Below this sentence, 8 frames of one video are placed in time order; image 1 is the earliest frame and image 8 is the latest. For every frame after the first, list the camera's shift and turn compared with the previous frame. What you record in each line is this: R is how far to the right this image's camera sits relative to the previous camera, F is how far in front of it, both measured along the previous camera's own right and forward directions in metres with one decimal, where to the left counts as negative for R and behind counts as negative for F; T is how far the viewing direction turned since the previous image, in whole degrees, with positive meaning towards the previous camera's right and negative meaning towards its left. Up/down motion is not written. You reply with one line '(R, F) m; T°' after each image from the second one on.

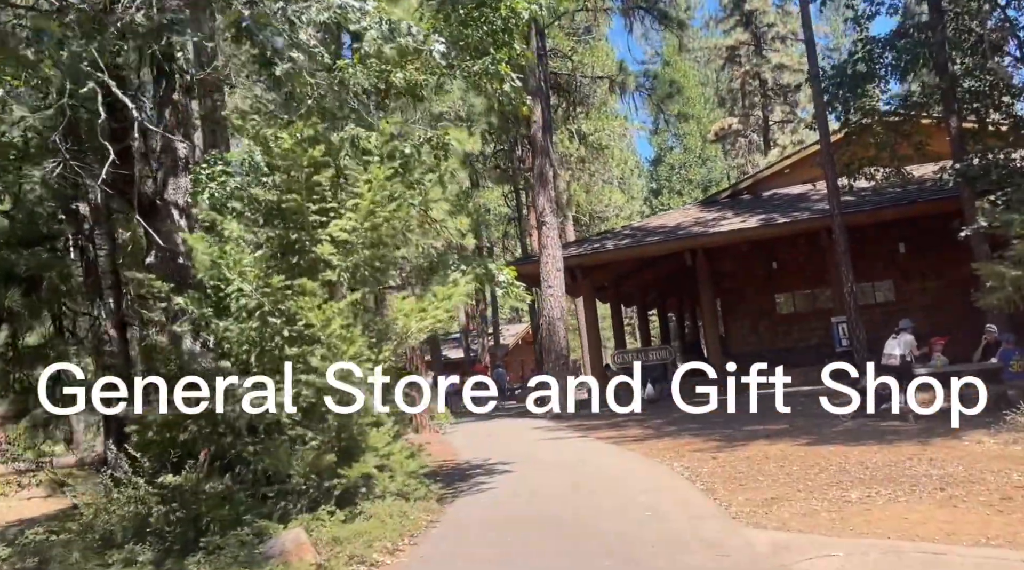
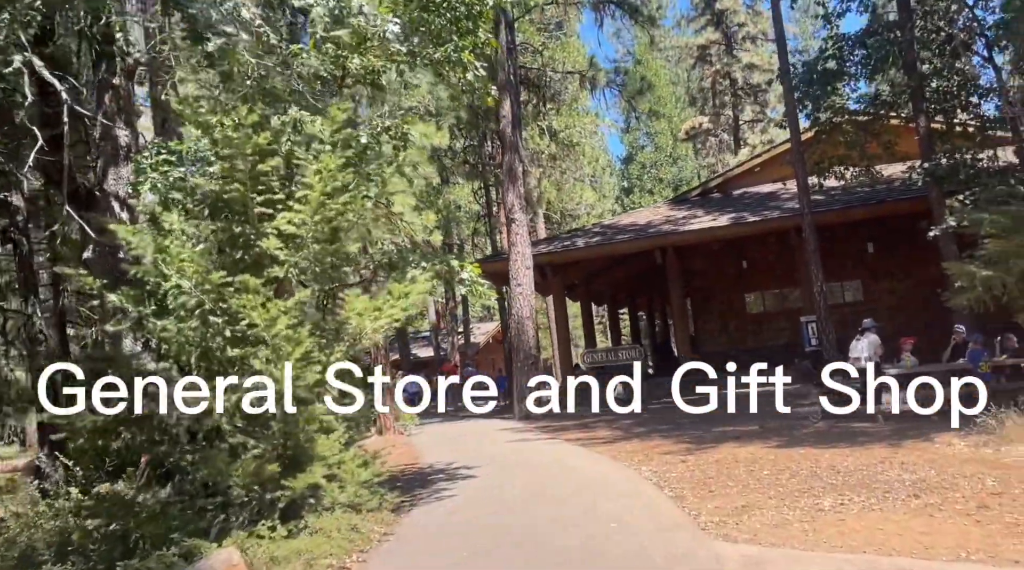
(+0.1, +0.4) m; +2°
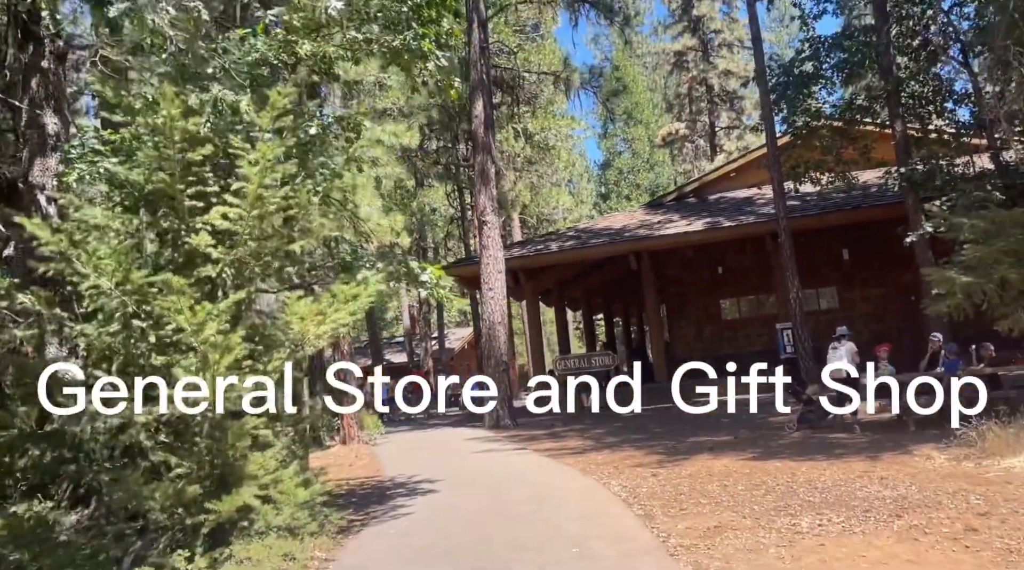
(+0.2, +0.5) m; +1°
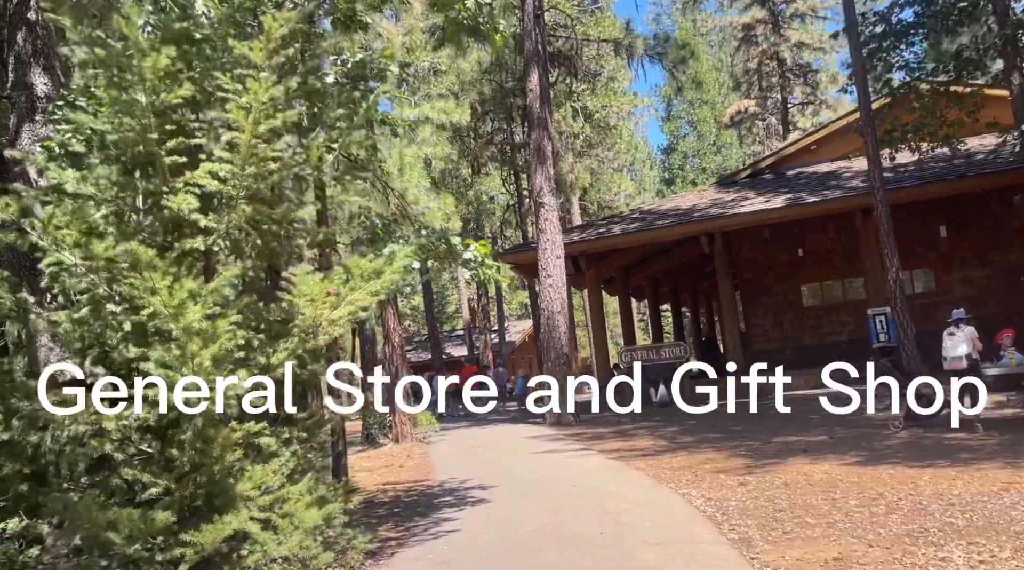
(0.0, +1.3) m; -4°
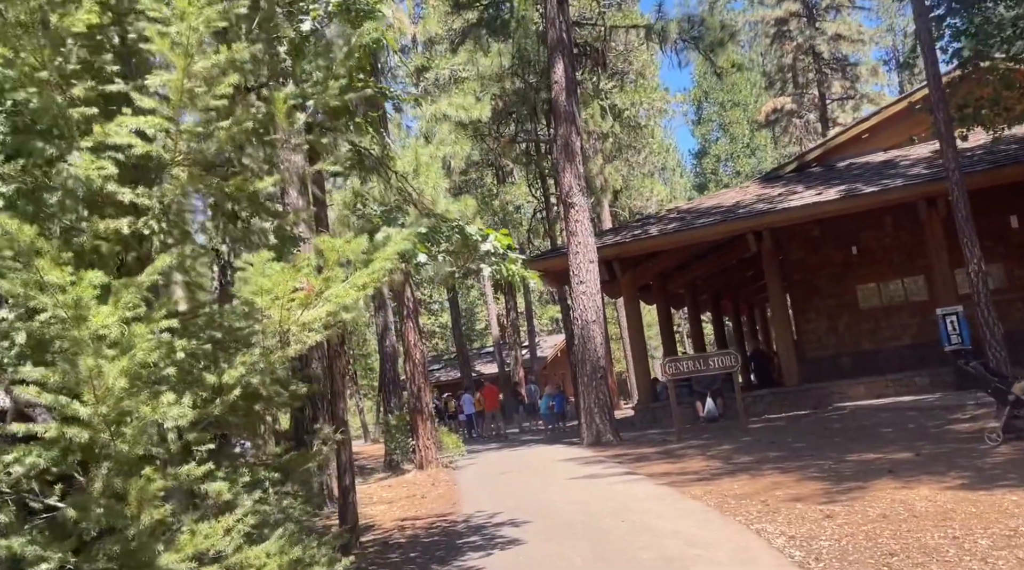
(0.0, +1.3) m; -2°
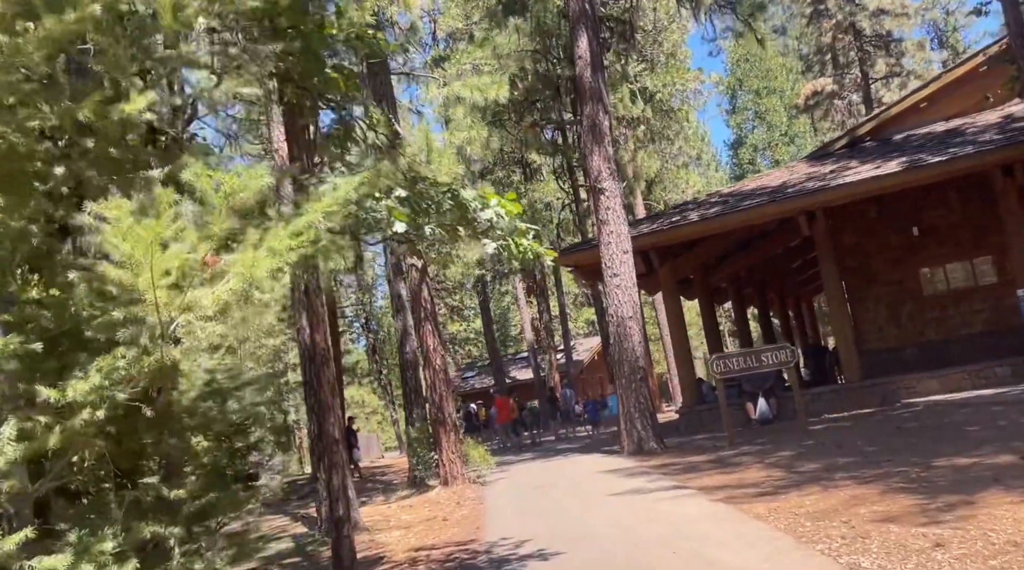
(+0.1, +1.3) m; -2°
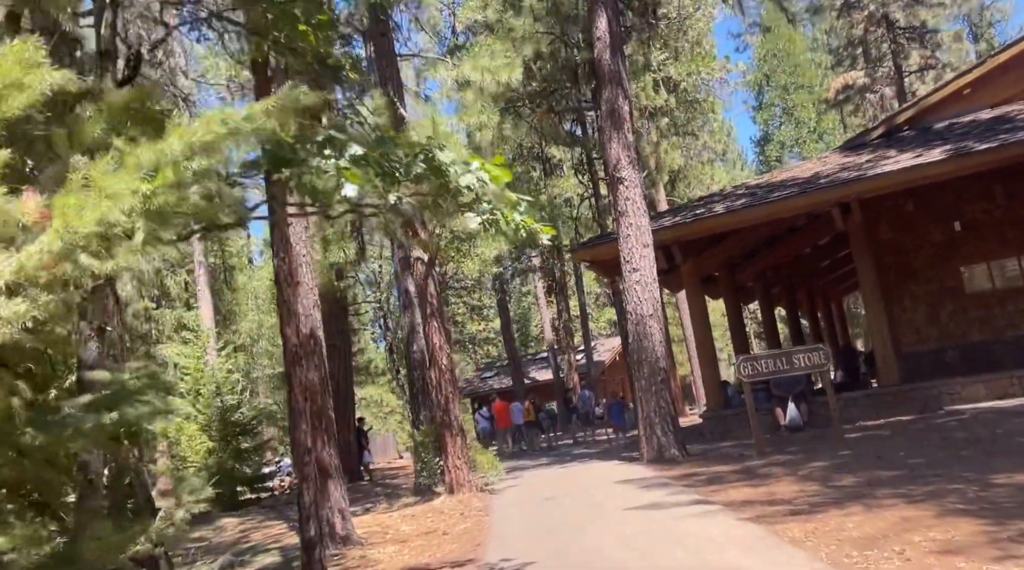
(+0.1, +0.9) m; -1°
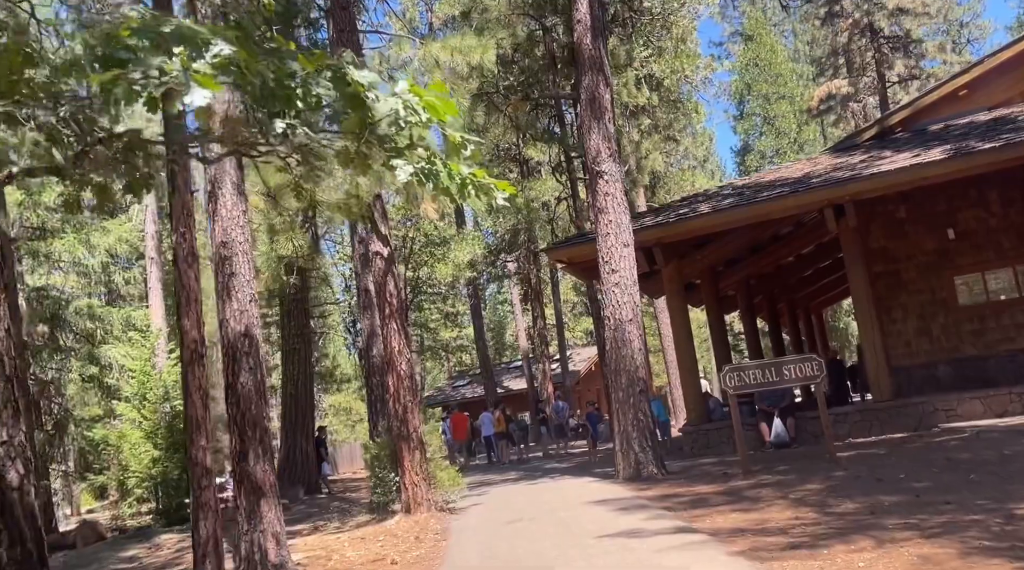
(+0.1, +1.0) m; +1°
